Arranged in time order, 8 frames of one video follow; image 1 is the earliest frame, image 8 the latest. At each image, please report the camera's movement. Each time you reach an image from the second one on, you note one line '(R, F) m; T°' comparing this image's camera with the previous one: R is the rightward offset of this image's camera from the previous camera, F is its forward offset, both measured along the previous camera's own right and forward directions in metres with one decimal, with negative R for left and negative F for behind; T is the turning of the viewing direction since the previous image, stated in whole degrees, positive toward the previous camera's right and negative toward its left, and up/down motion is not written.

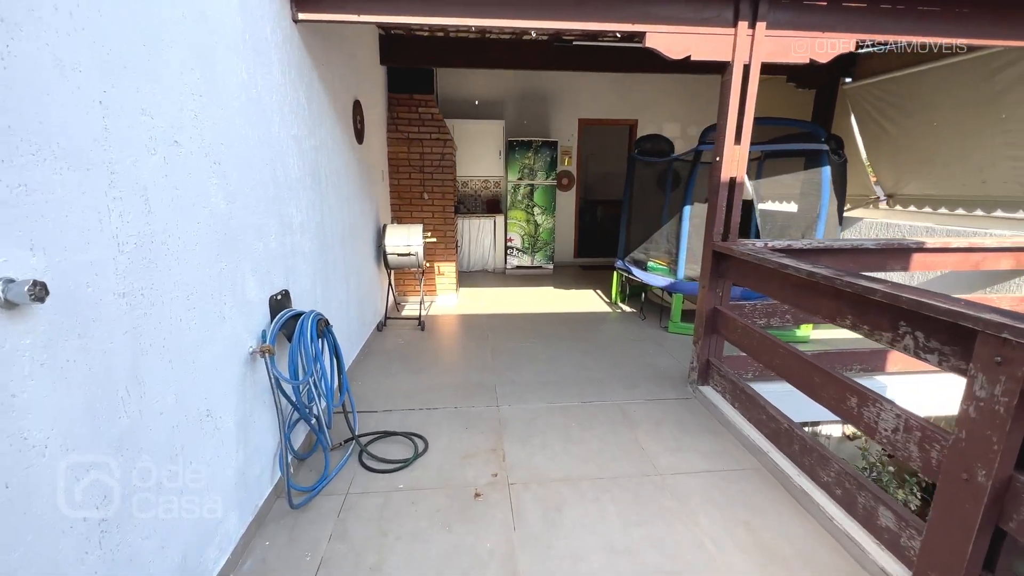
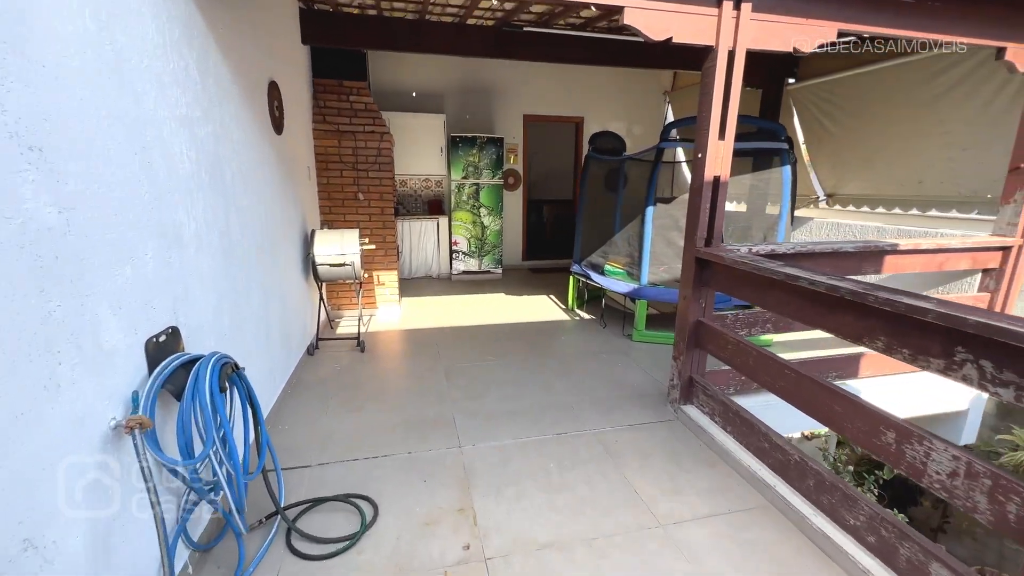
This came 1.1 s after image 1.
(-0.1, +0.4) m; +8°
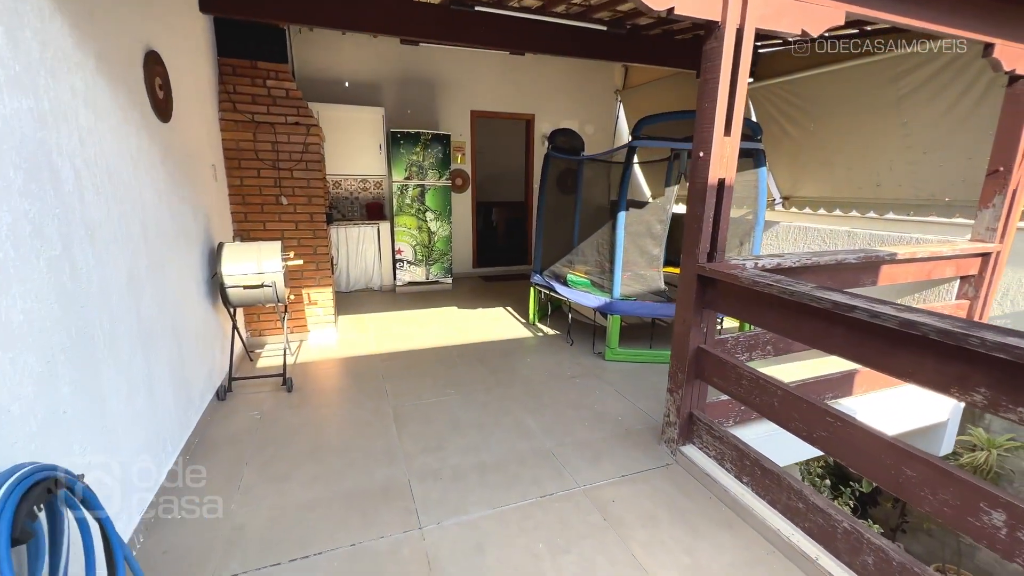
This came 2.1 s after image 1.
(-0.1, +0.5) m; +7°
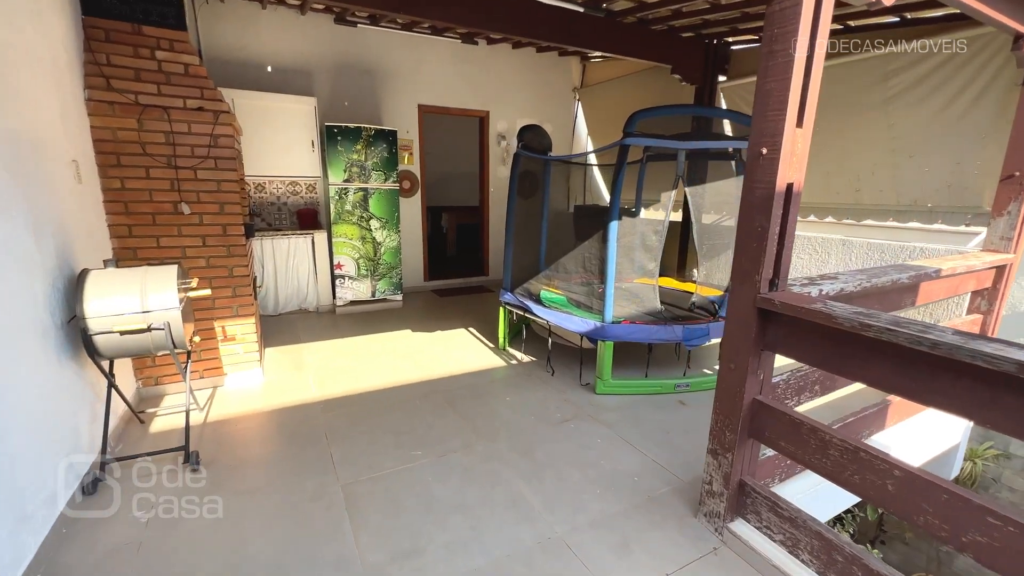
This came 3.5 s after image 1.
(-0.2, +0.6) m; +8°
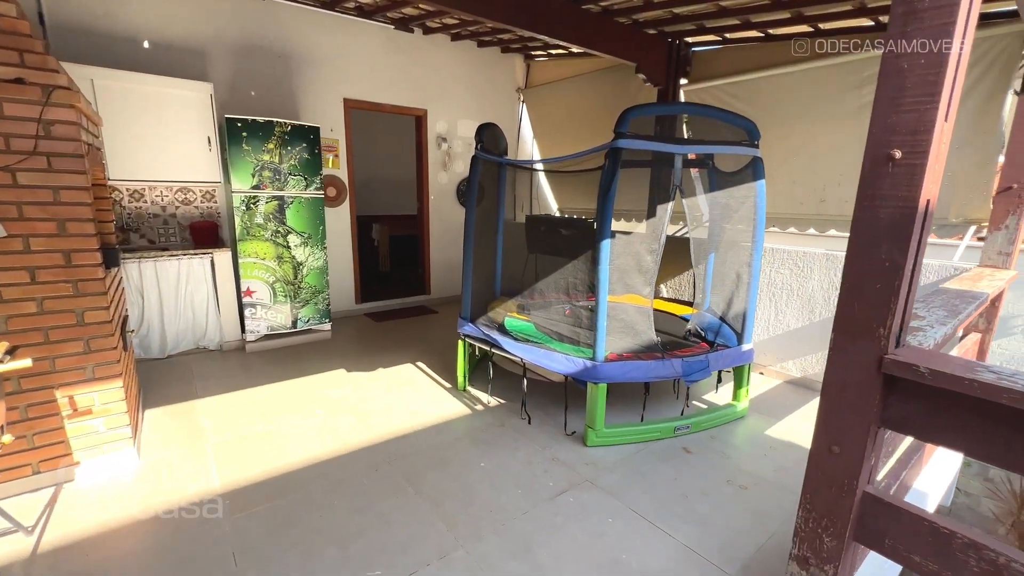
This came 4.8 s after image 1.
(-0.2, +0.6) m; +9°
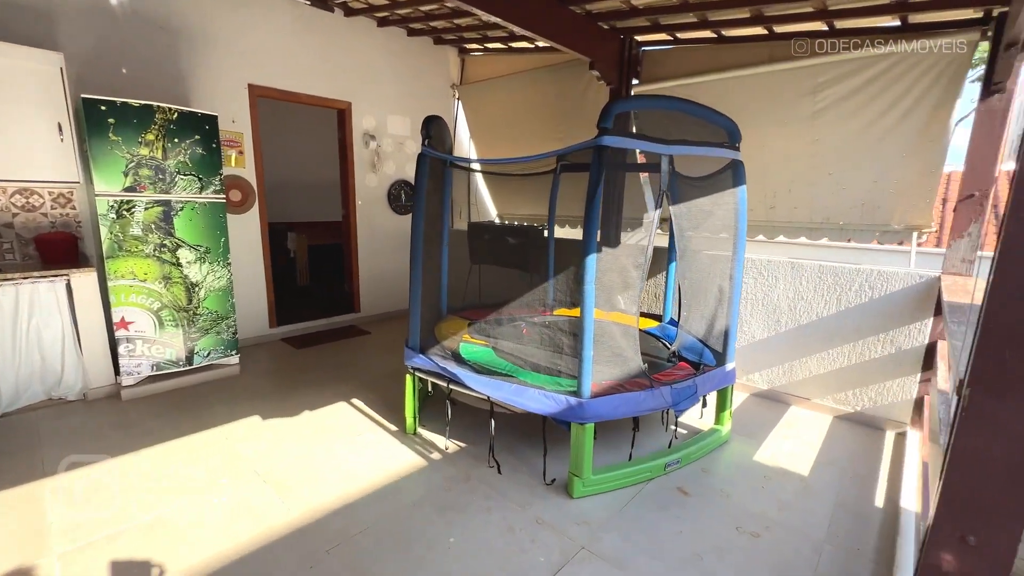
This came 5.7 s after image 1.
(-0.2, +0.4) m; +10°
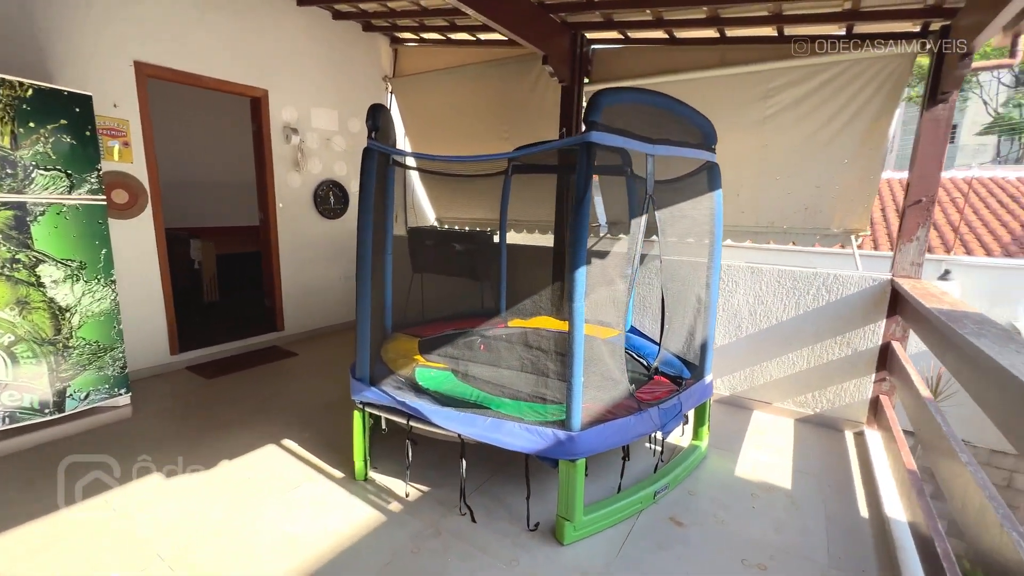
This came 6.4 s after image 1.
(-0.2, +0.3) m; +9°
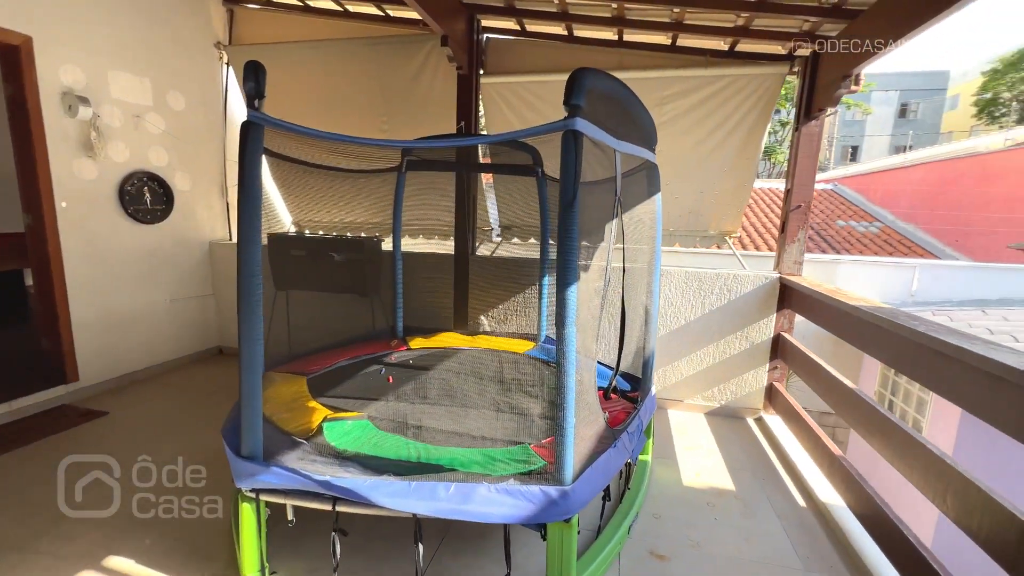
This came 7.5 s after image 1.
(-0.4, +0.4) m; +19°
